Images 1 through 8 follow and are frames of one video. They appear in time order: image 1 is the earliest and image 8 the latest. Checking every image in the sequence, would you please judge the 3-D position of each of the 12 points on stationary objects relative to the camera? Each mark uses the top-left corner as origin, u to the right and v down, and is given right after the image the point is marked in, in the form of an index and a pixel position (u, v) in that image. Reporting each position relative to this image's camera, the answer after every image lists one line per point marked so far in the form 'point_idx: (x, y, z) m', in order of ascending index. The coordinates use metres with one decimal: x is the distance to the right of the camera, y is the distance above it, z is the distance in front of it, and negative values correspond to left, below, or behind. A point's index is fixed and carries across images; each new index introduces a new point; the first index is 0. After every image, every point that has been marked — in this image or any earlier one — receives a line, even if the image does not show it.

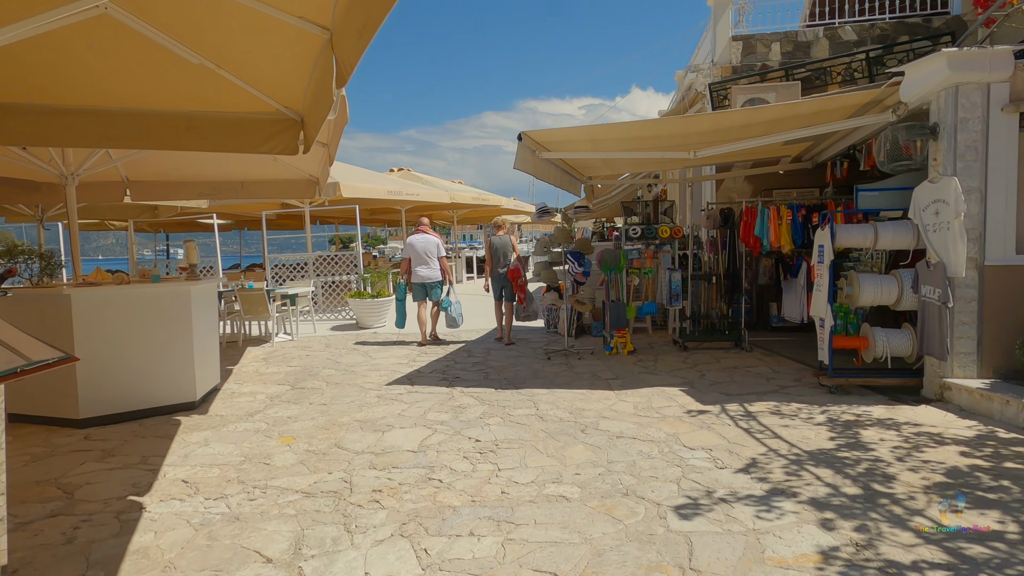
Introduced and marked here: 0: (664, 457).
0: (+0.9, -0.9, +3.7) m
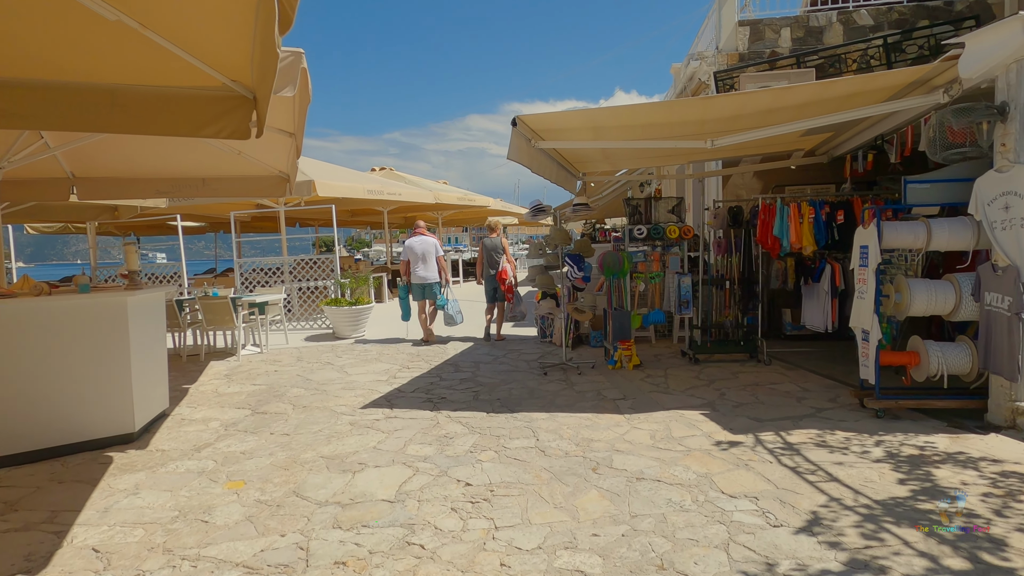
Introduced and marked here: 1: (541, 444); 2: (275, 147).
0: (+0.9, -1.0, +3.0) m
1: (+0.2, -1.0, +4.1) m
2: (-2.3, +1.4, +6.6) m
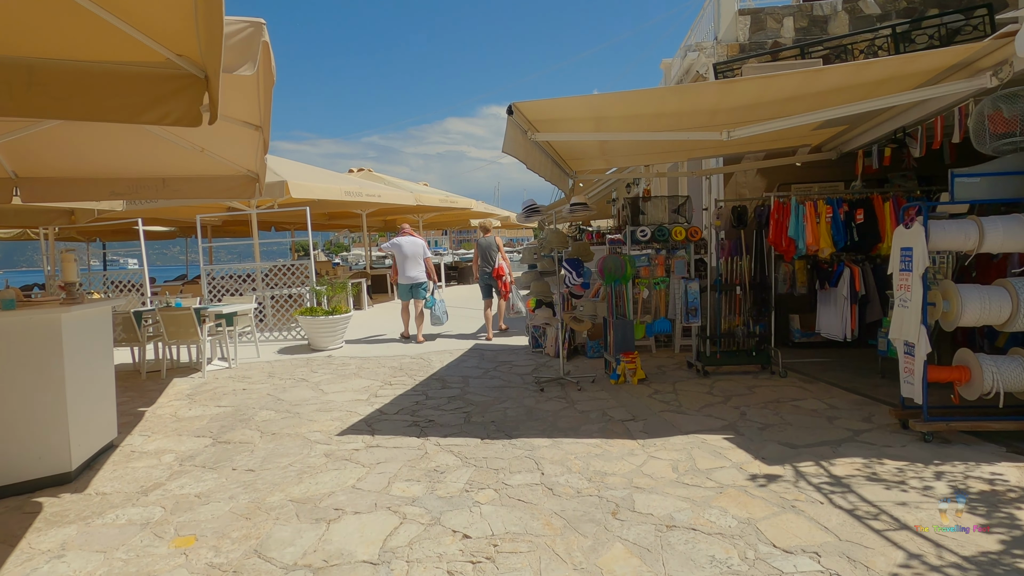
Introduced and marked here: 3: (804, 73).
0: (+0.9, -1.0, +2.5) m
1: (+0.2, -1.0, +3.5) m
2: (-2.4, +1.3, +6.0) m
3: (+1.8, +1.3, +4.1) m
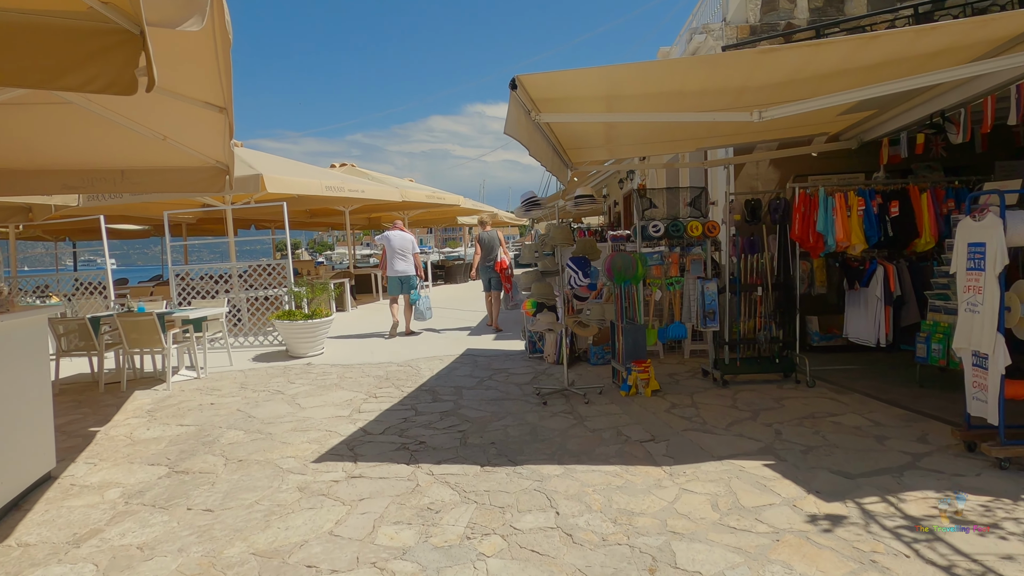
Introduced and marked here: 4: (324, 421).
0: (+1.0, -1.1, +1.9) m
1: (+0.2, -1.0, +2.9) m
2: (-2.4, +1.3, +5.3) m
3: (+1.8, +1.3, +3.6) m
4: (-1.4, -1.0, +5.0) m
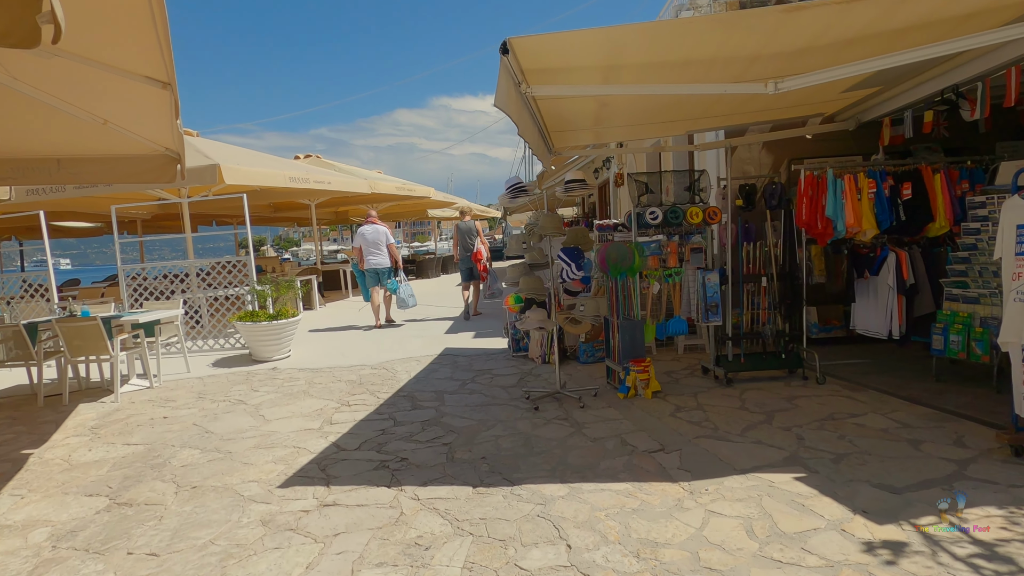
0: (+1.0, -1.0, +1.5) m
1: (+0.3, -1.0, +2.5) m
2: (-2.6, +1.3, +4.7) m
3: (+1.8, +1.4, +3.2) m
4: (-1.5, -1.0, +4.5) m
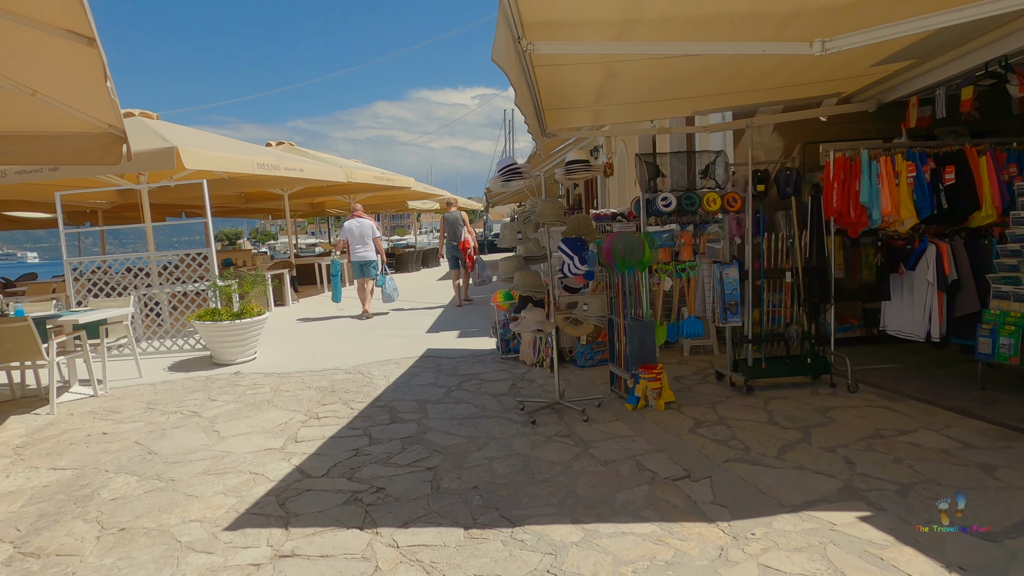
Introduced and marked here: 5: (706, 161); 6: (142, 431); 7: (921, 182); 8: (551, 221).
0: (+1.1, -1.1, +0.9) m
1: (+0.3, -1.0, +1.9) m
2: (-2.6, +1.3, +4.0) m
3: (+1.8, +1.4, +2.6) m
4: (-1.5, -1.0, +3.8) m
5: (+1.3, +0.8, +4.4) m
6: (-2.5, -1.0, +4.5) m
7: (+2.6, +0.7, +4.2) m
8: (+0.2, +0.4, +4.1) m
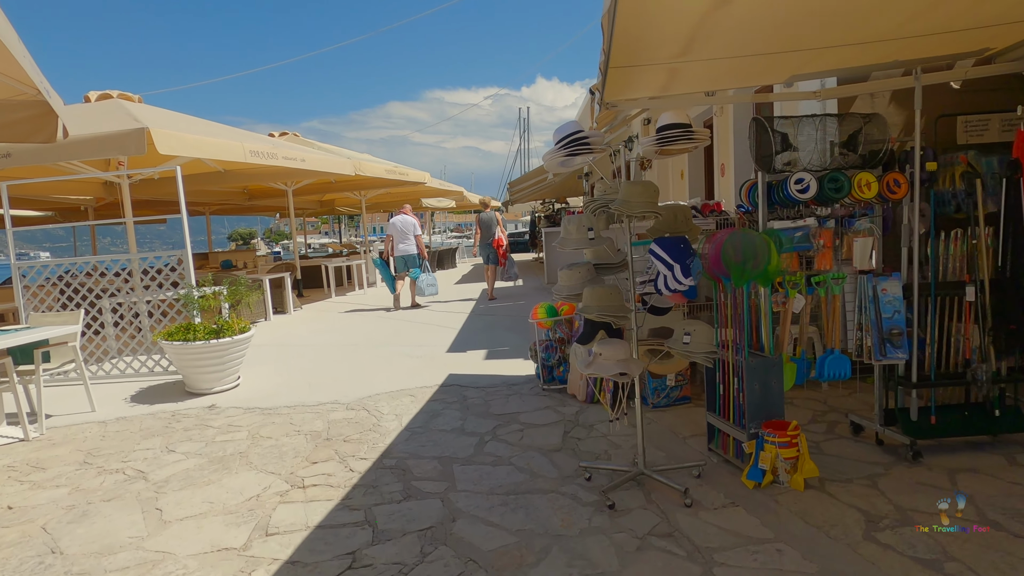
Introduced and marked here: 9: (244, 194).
0: (+1.3, -1.2, -0.4) m
1: (+0.5, -1.1, +0.6) m
2: (-2.3, +1.2, +2.8) m
3: (+2.1, +1.3, +1.3) m
4: (-1.2, -1.1, +2.6) m
5: (+1.6, +0.7, +3.1) m
6: (-2.2, -1.1, +3.2) m
7: (+2.9, +0.6, +2.9) m
8: (+0.5, +0.3, +2.8) m
9: (-5.7, +2.0, +14.1) m
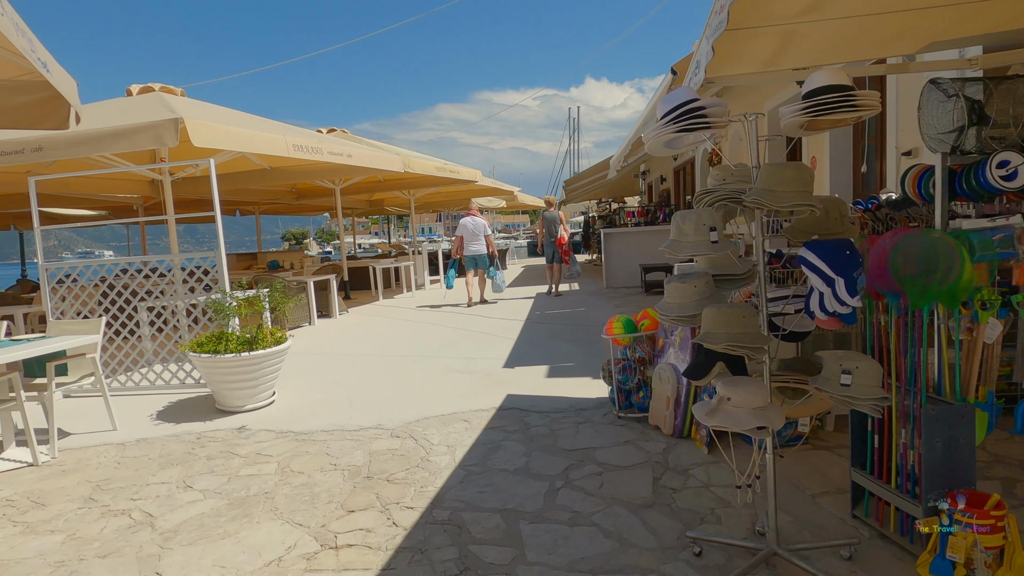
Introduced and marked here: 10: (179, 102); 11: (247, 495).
0: (+1.4, -1.2, -1.2) m
1: (+0.7, -1.2, -0.1) m
2: (-2.0, +1.2, +2.2) m
3: (+2.3, +1.2, +0.4) m
4: (-1.0, -1.1, +1.9) m
5: (+1.9, +0.7, +2.3) m
6: (-1.9, -1.1, +2.7) m
7: (+3.2, +0.5, +2.0) m
8: (+0.8, +0.2, +2.0) m
9: (-4.6, +2.0, +13.8) m
10: (-3.6, +2.0, +7.1) m
11: (-1.3, -1.0, +3.2) m
